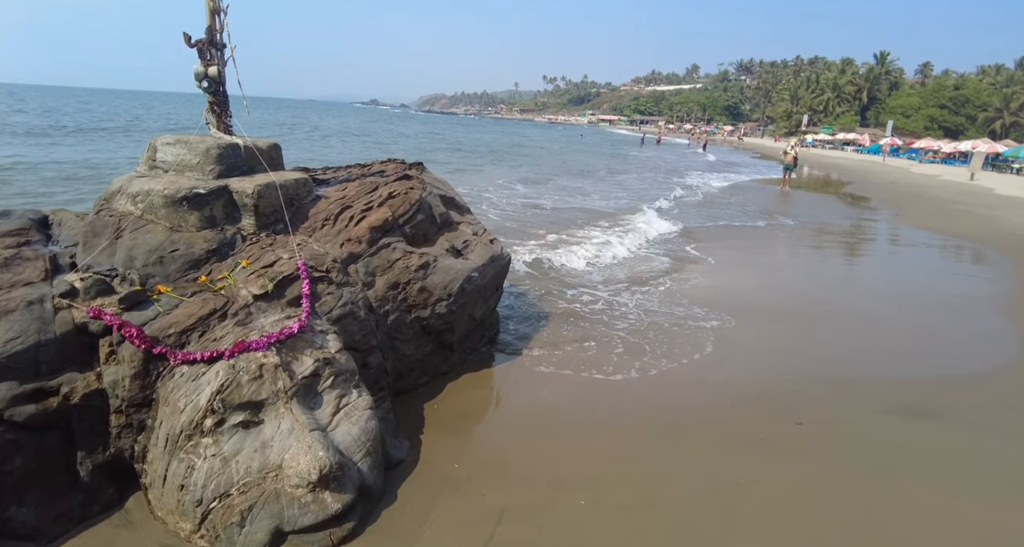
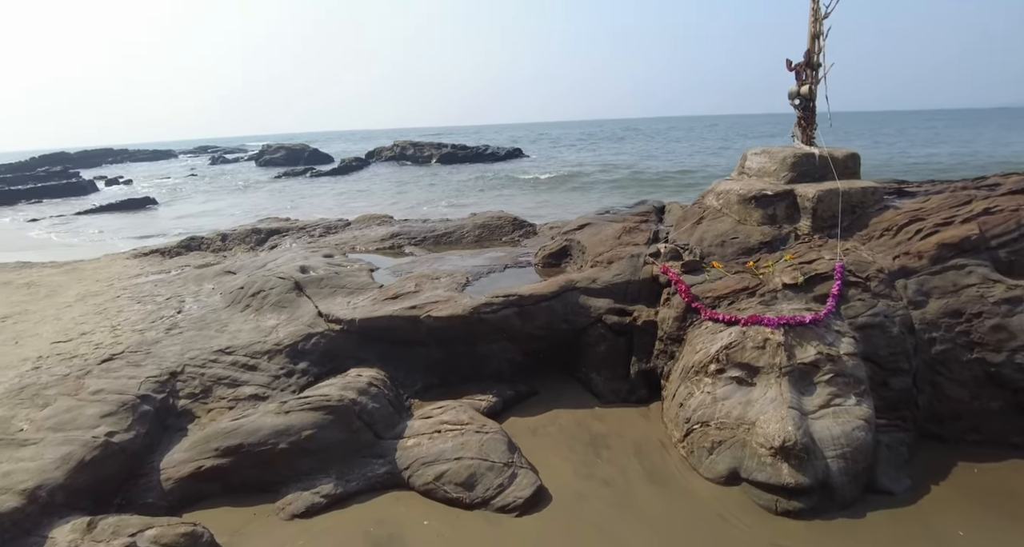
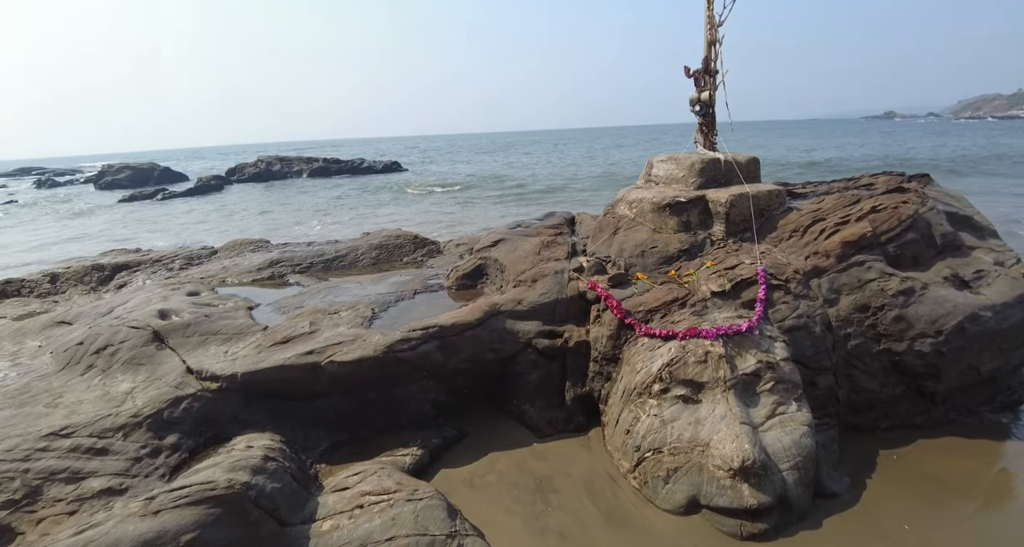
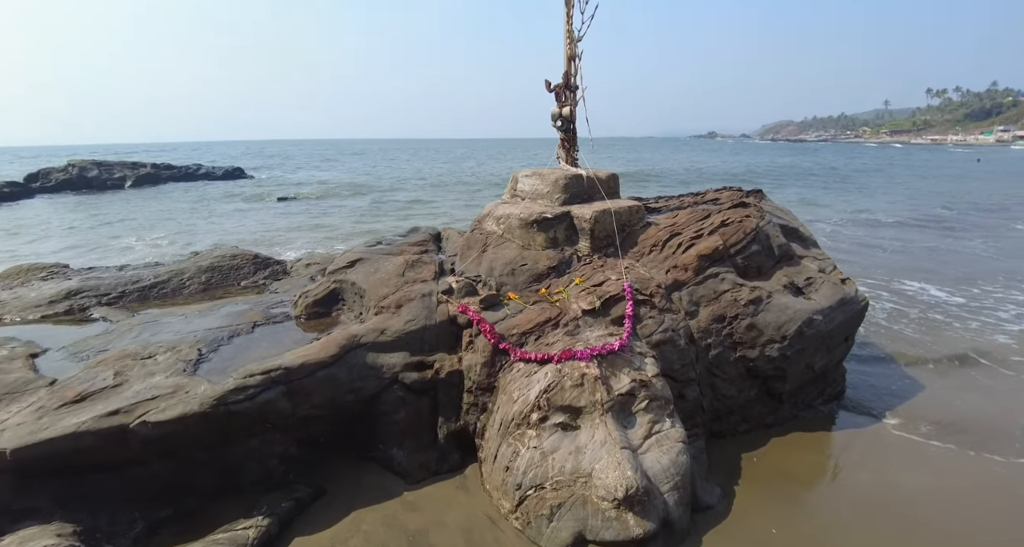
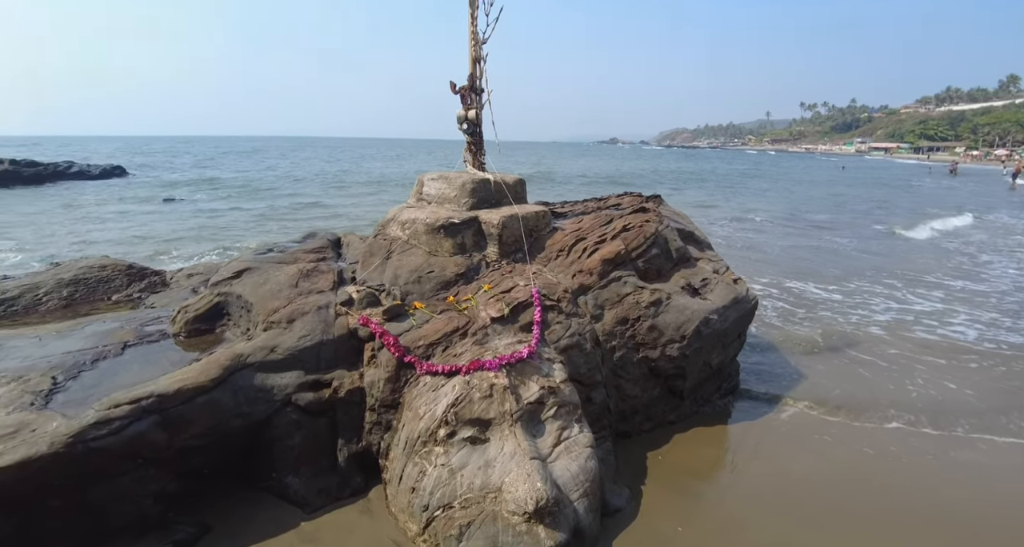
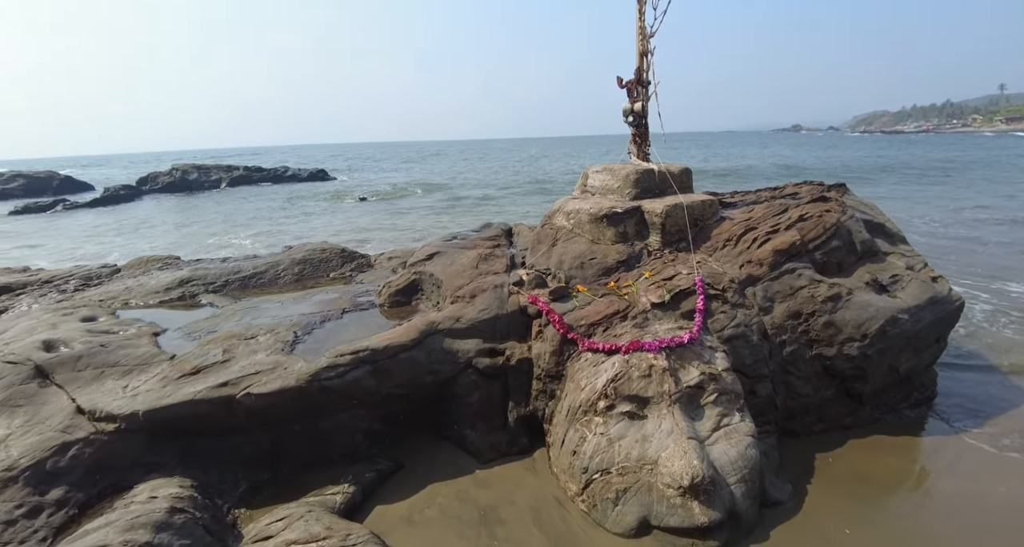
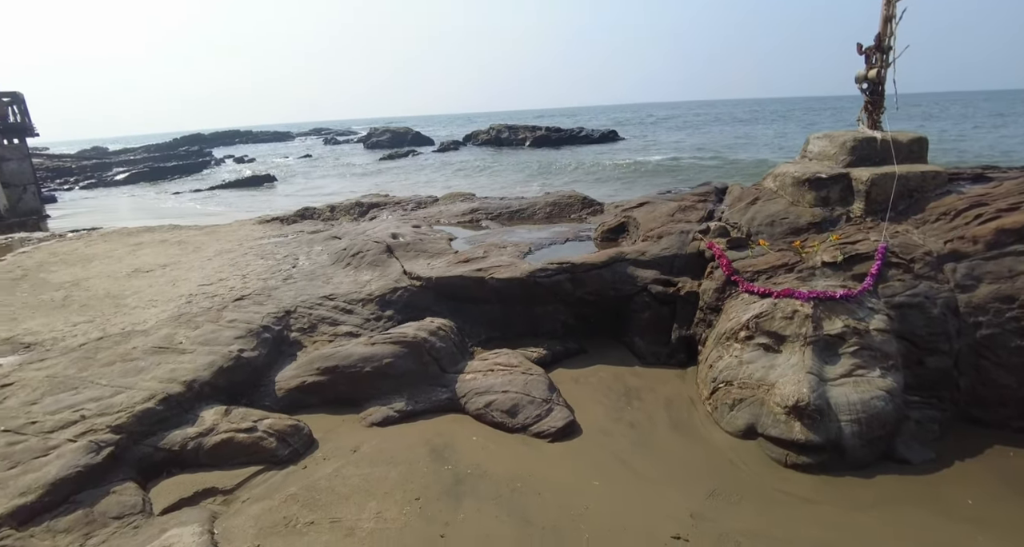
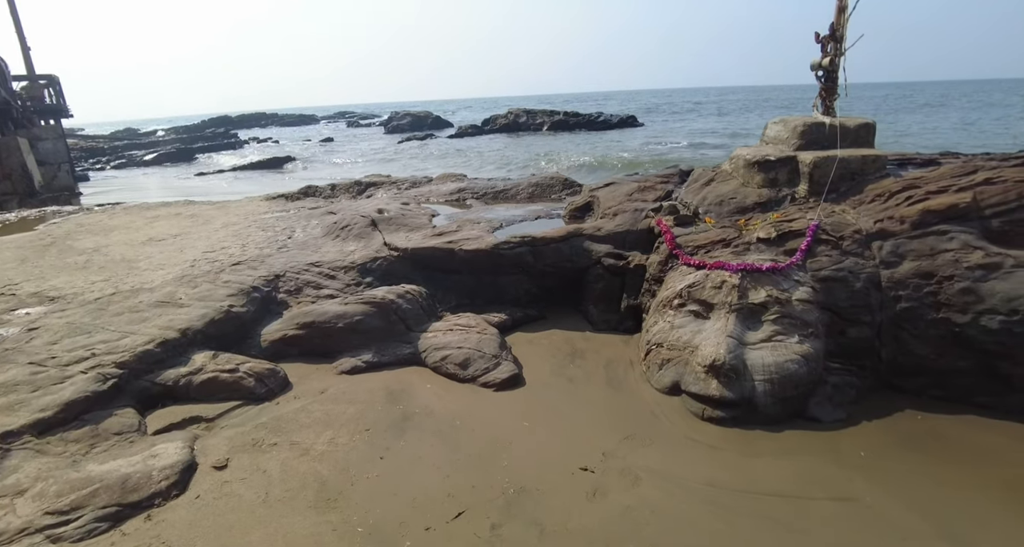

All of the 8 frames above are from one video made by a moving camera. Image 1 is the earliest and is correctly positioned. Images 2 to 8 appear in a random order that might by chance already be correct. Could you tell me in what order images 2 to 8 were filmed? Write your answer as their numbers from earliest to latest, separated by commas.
5, 4, 6, 3, 2, 7, 8
